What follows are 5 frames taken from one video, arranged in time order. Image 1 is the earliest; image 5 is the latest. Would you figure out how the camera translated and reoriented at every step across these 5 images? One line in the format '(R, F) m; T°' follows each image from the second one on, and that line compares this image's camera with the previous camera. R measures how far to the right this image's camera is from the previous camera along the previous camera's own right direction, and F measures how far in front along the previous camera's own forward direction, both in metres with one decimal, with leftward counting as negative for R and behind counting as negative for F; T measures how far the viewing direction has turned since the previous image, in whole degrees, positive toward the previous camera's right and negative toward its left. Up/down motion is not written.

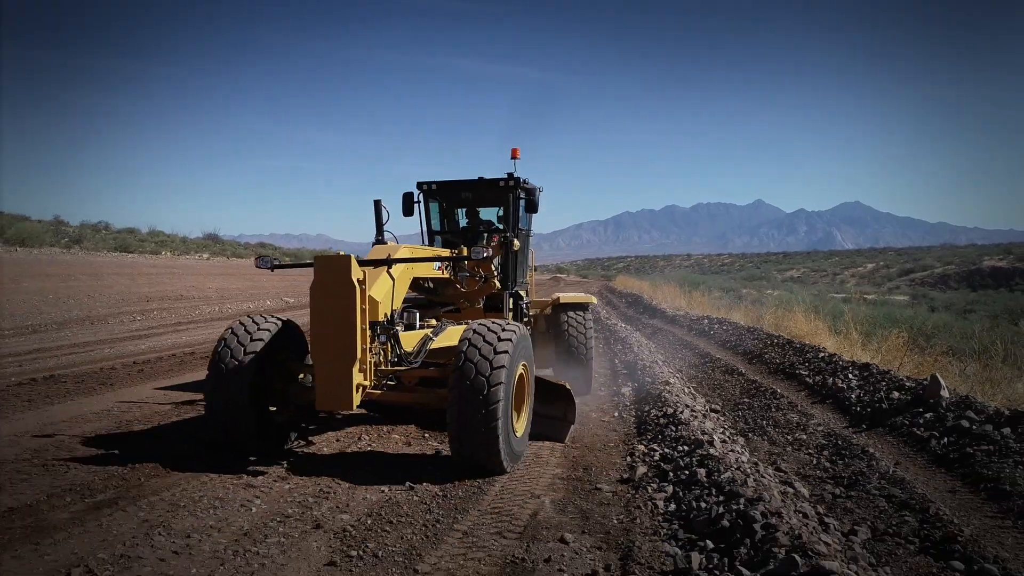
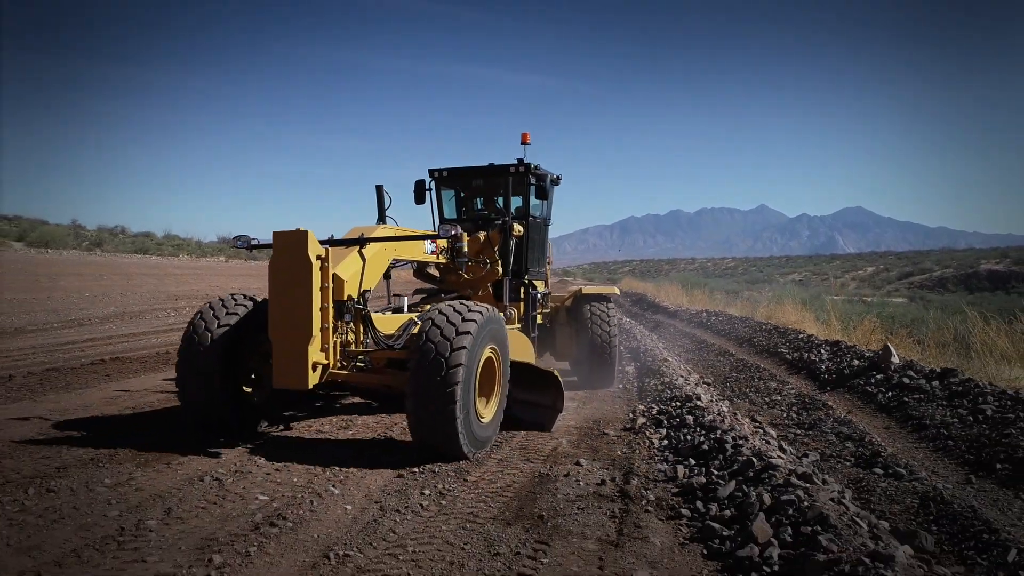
(-0.1, -0.9) m; 0°
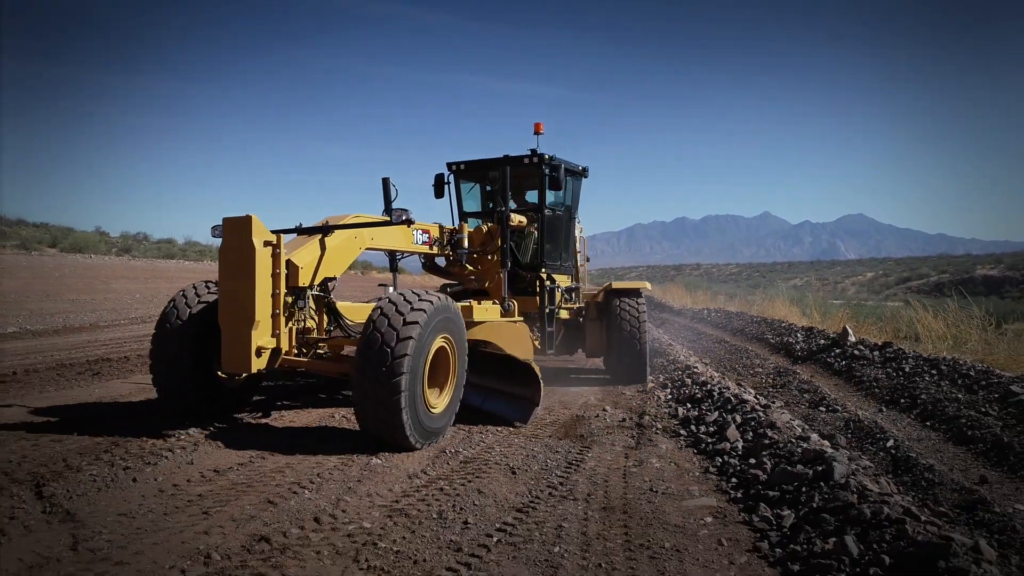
(-0.3, -1.5) m; -1°
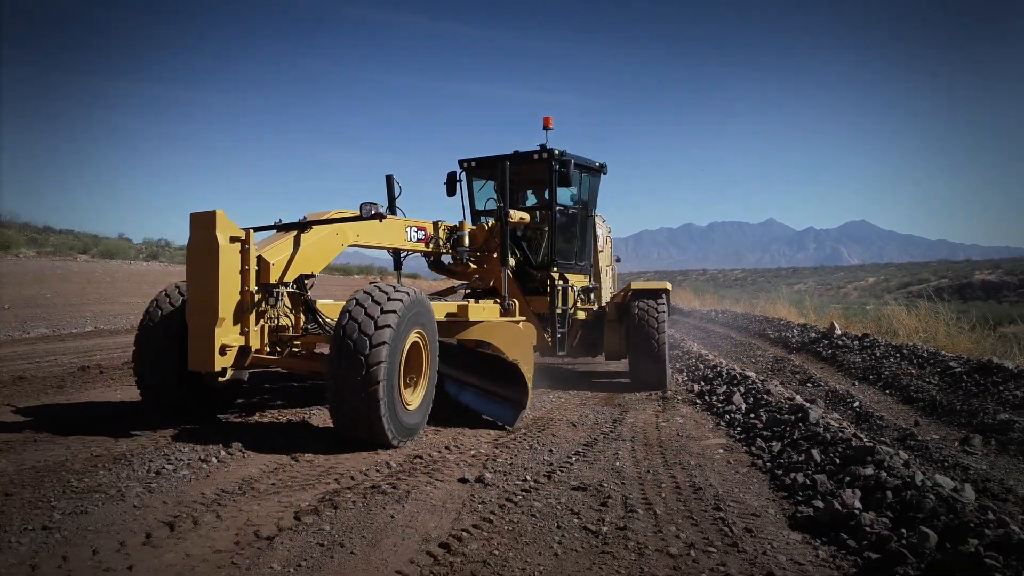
(0.0, 0.0) m; 0°
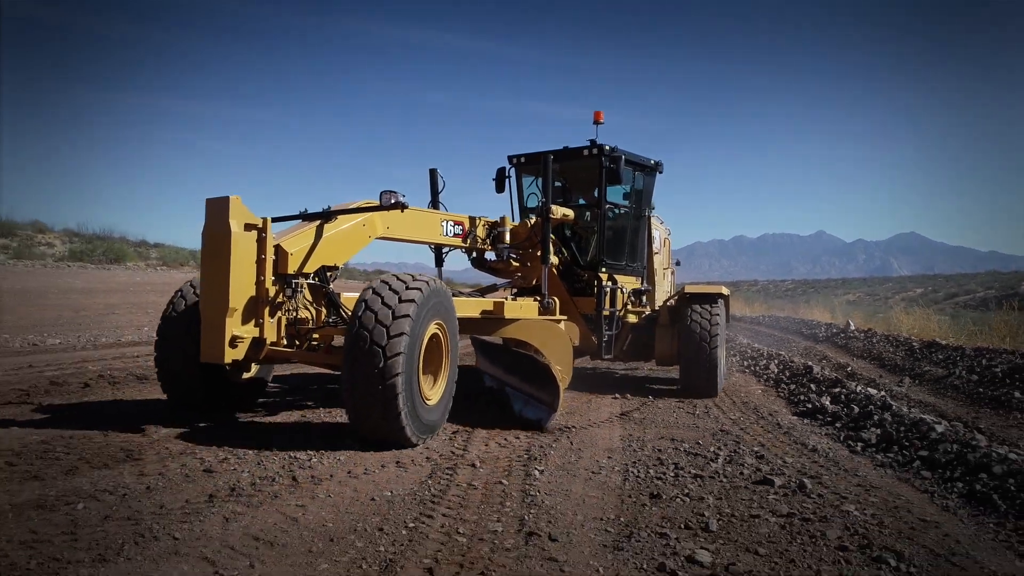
(+0.4, +0.2) m; -3°
